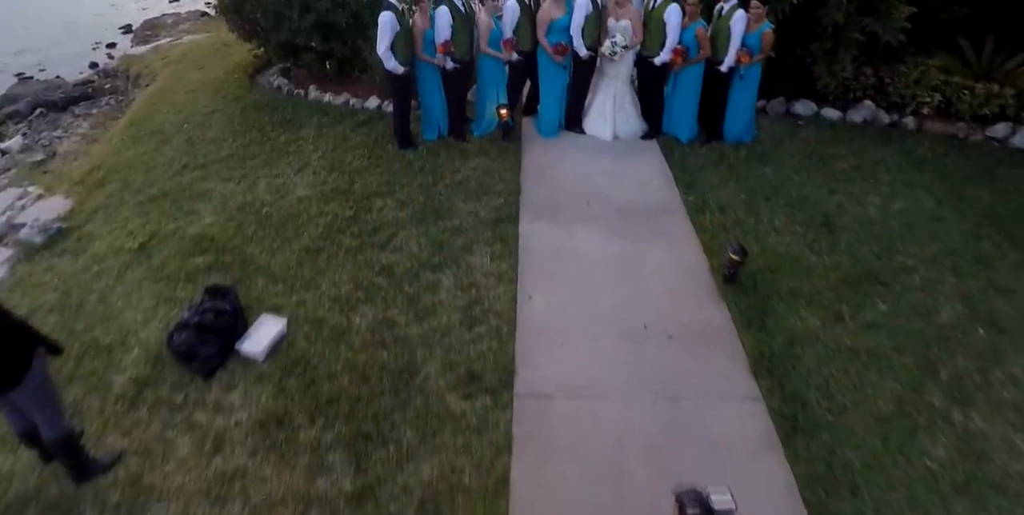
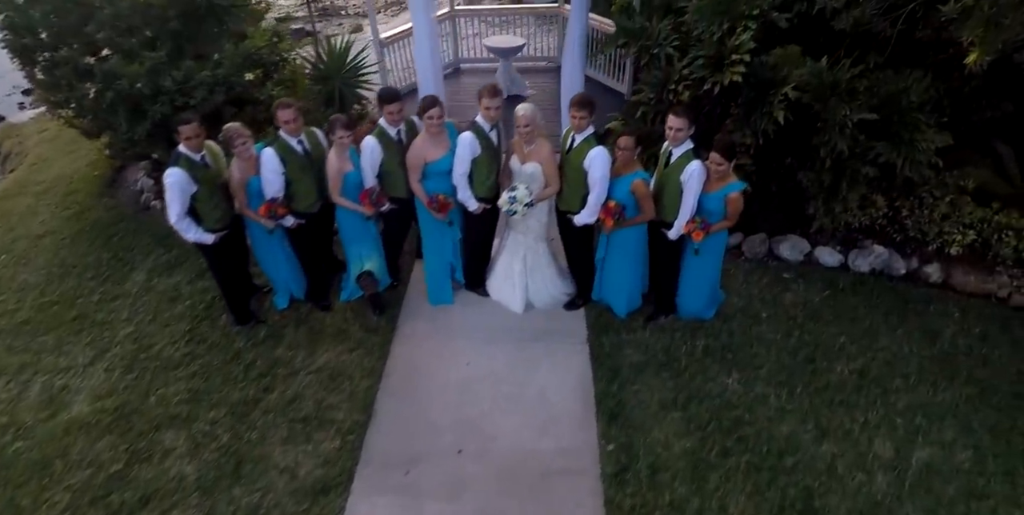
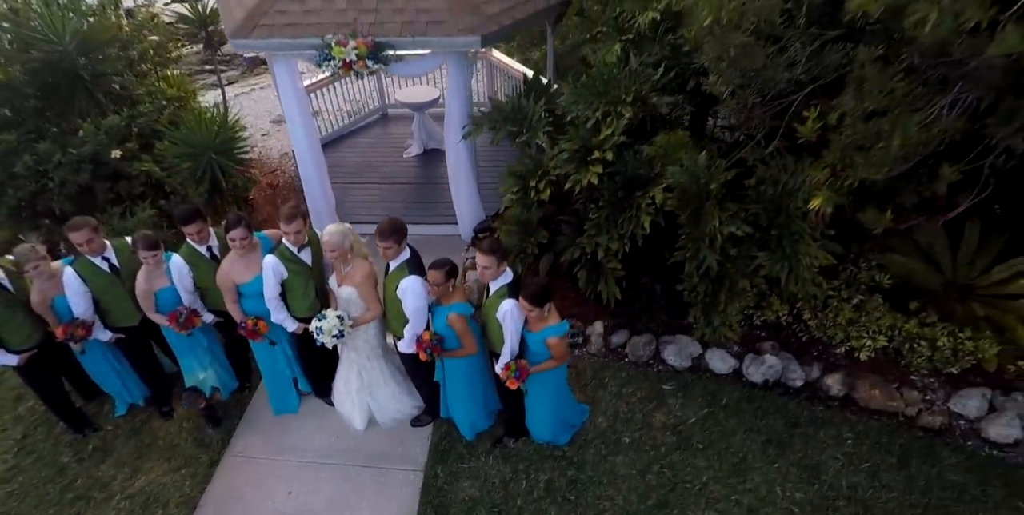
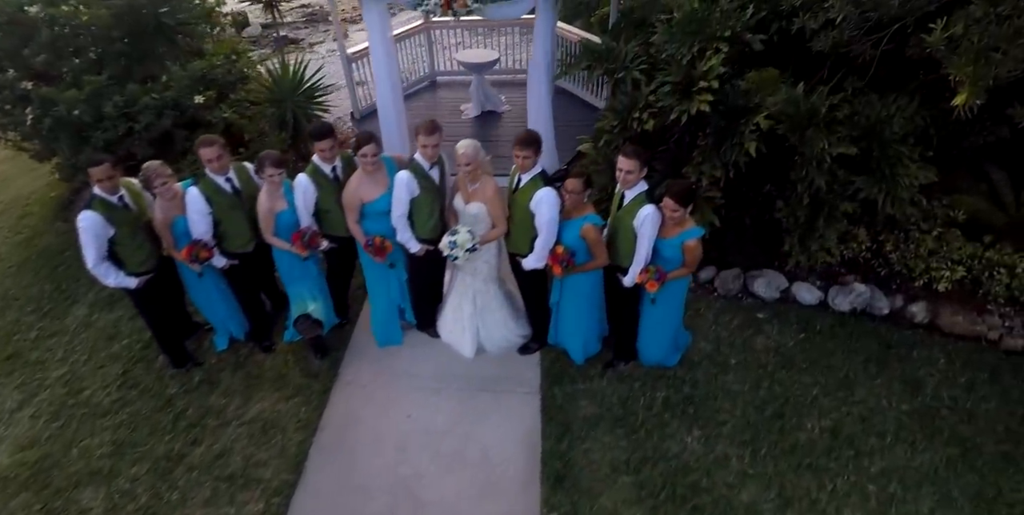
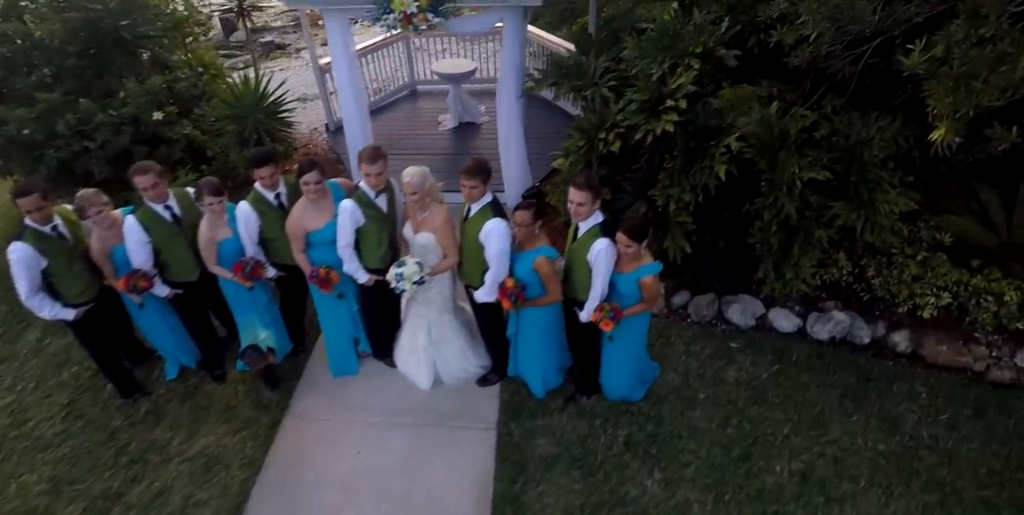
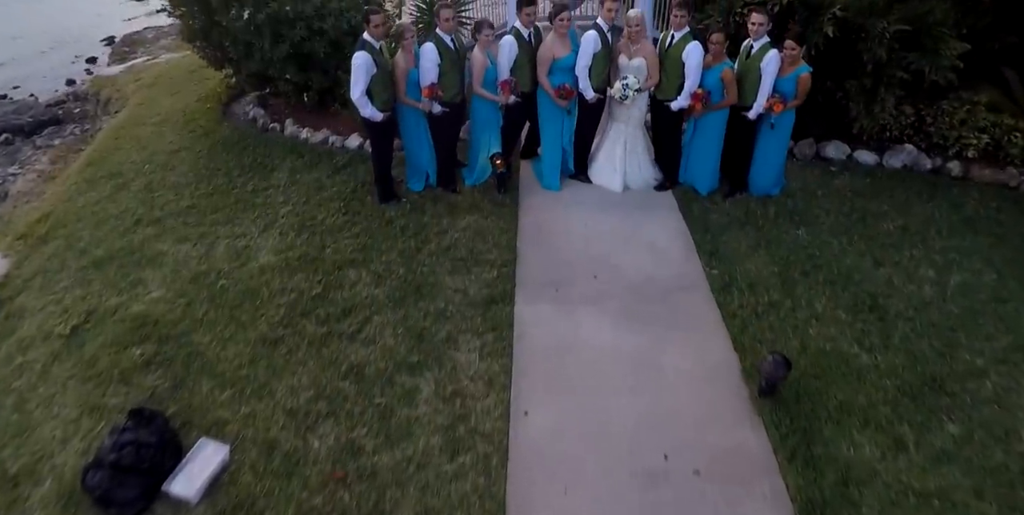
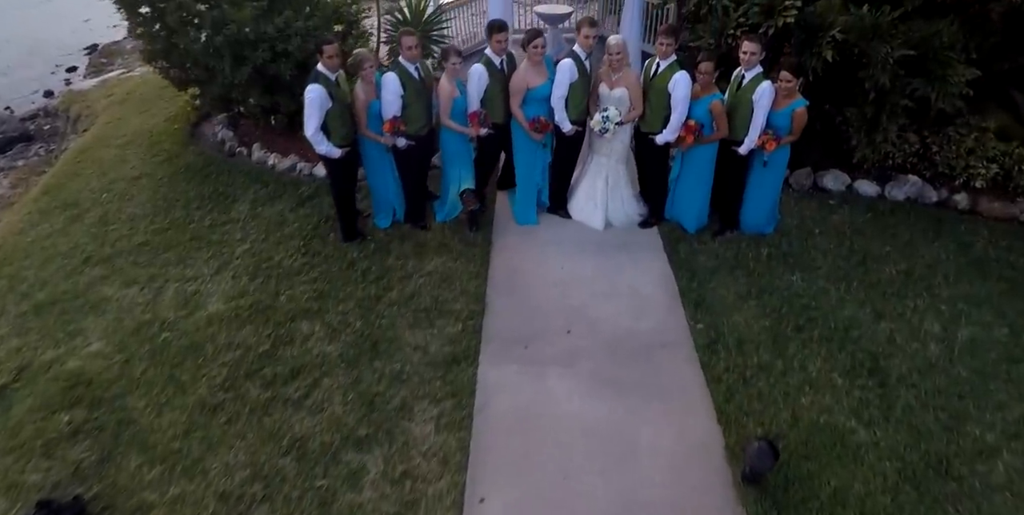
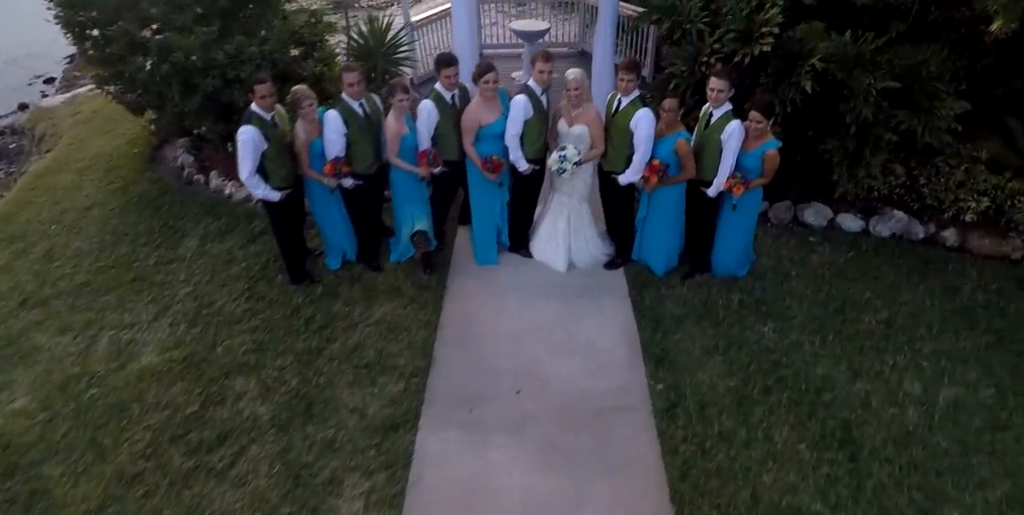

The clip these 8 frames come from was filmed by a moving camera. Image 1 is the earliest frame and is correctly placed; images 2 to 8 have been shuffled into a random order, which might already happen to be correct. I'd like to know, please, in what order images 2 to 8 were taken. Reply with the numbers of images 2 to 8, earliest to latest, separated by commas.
6, 7, 8, 2, 4, 5, 3
